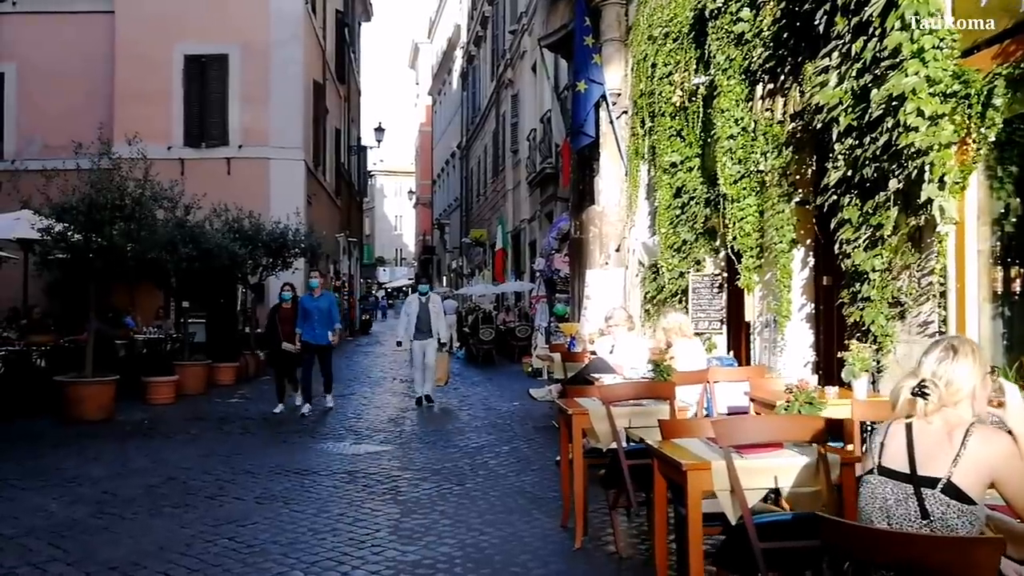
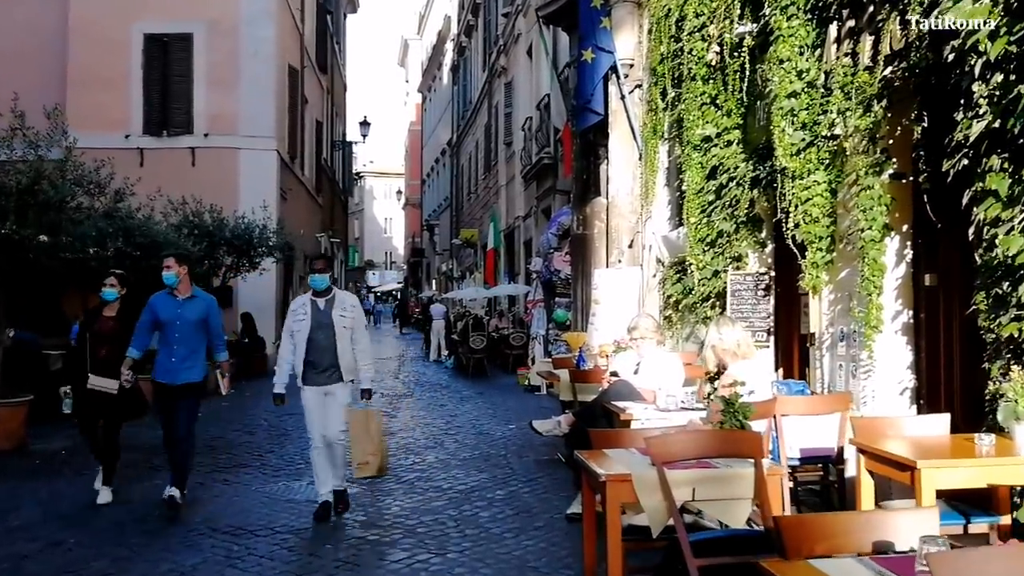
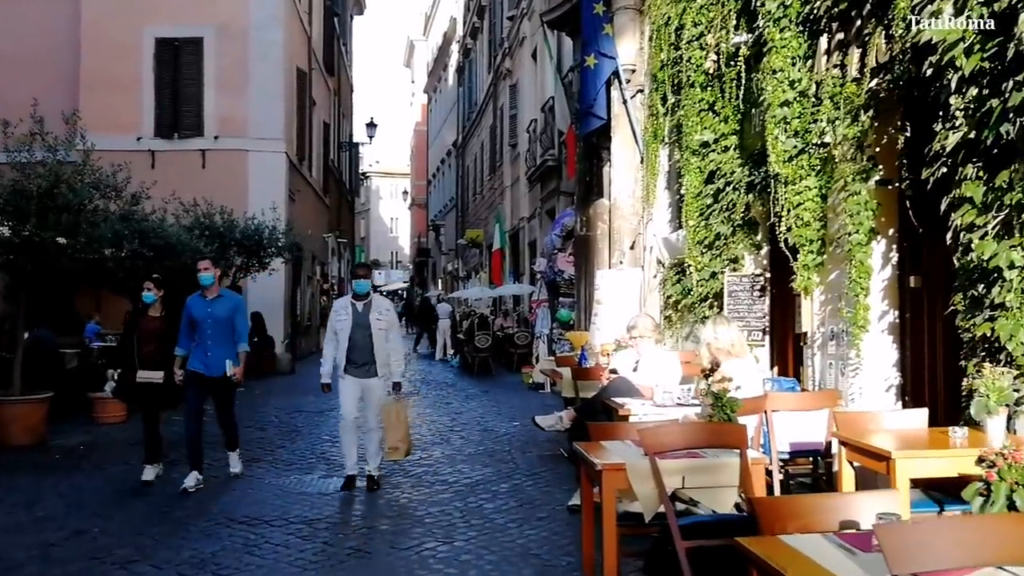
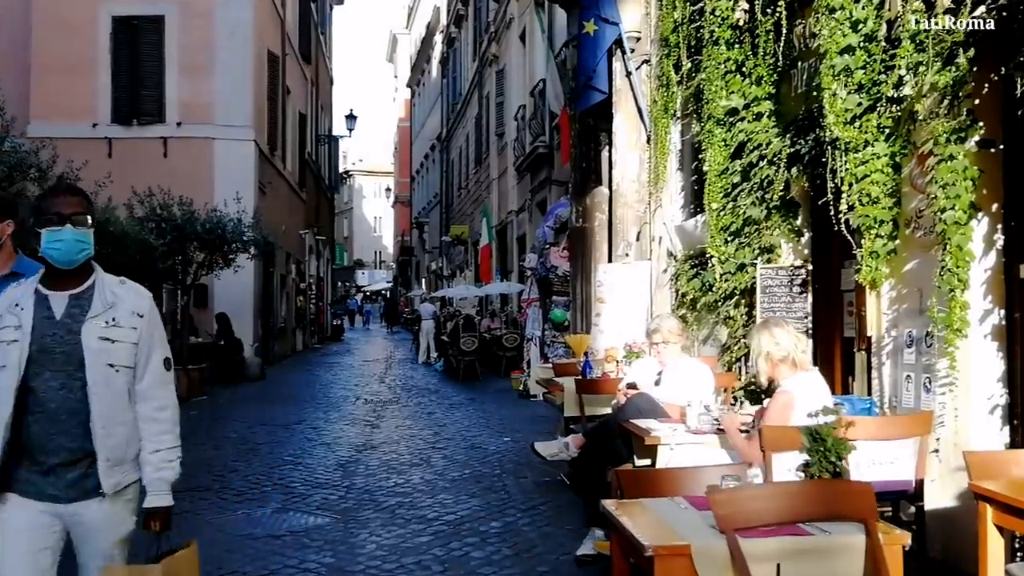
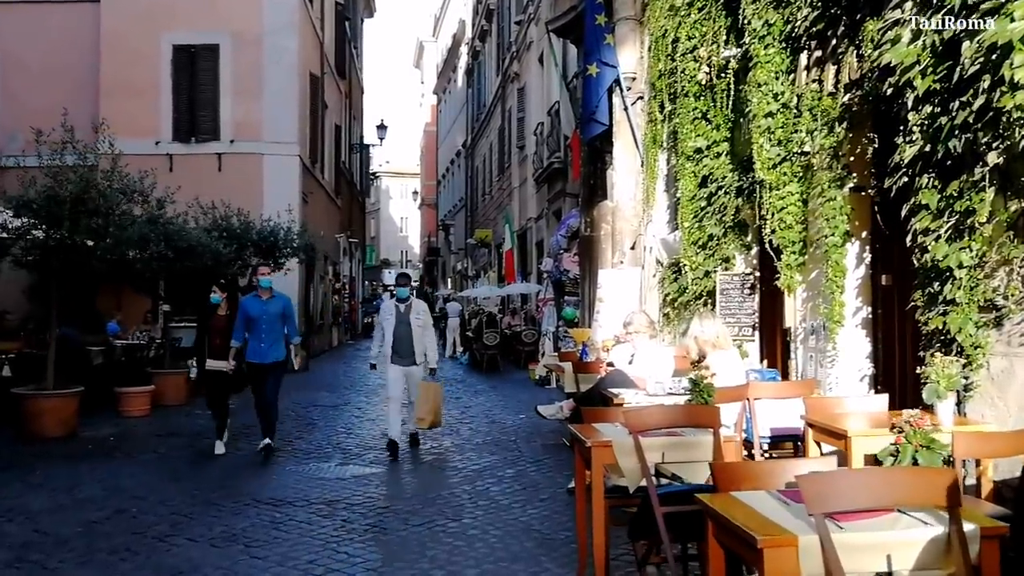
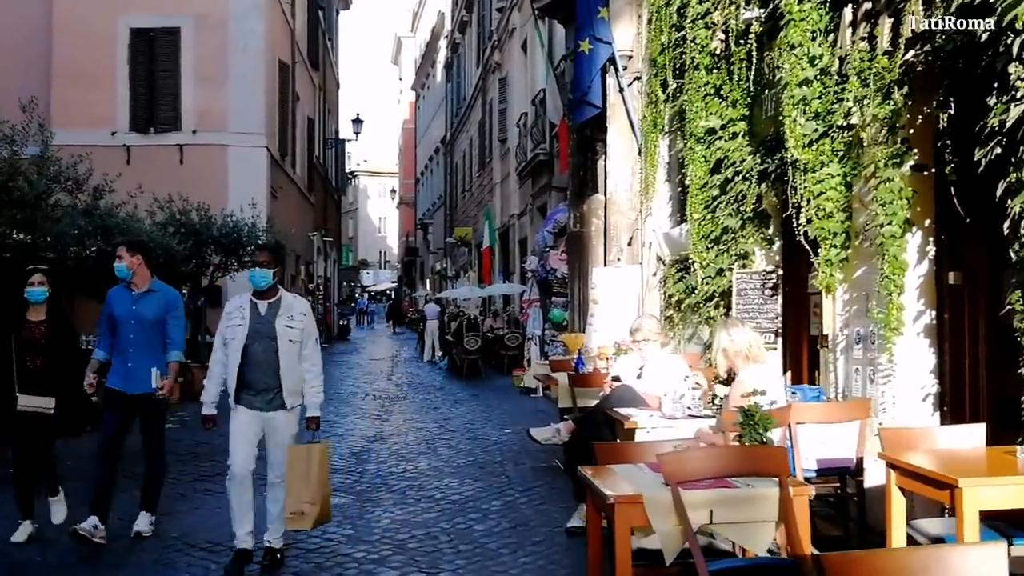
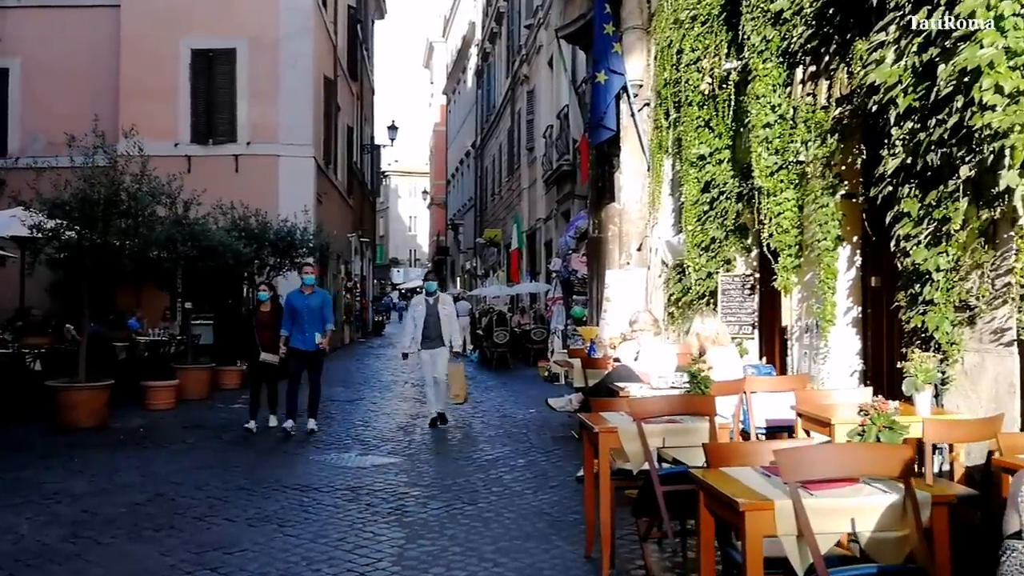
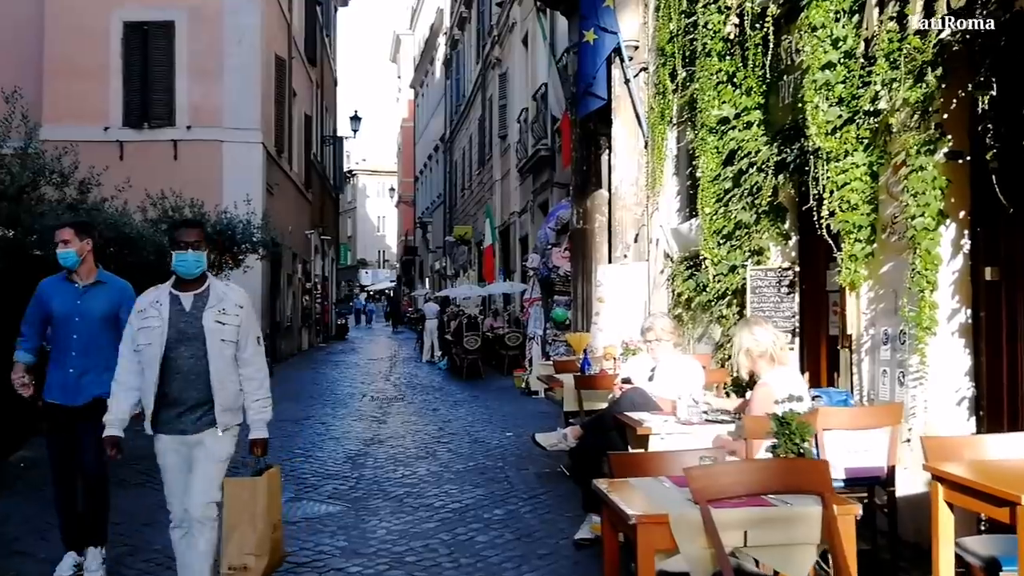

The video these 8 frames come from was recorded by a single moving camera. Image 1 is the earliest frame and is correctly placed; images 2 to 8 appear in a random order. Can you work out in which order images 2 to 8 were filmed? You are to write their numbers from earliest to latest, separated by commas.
7, 5, 3, 2, 6, 8, 4
